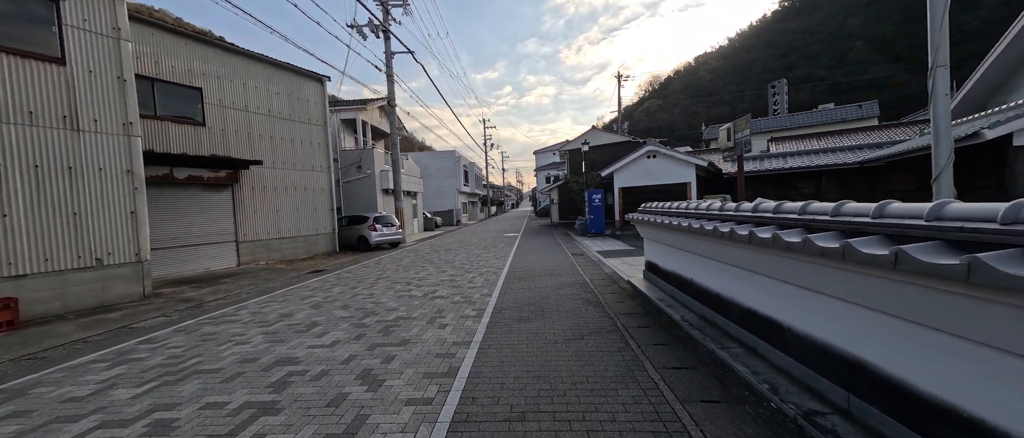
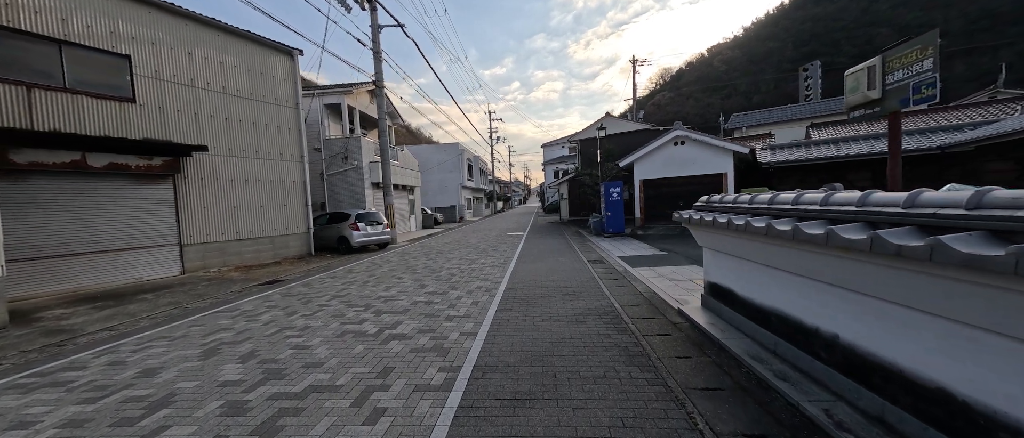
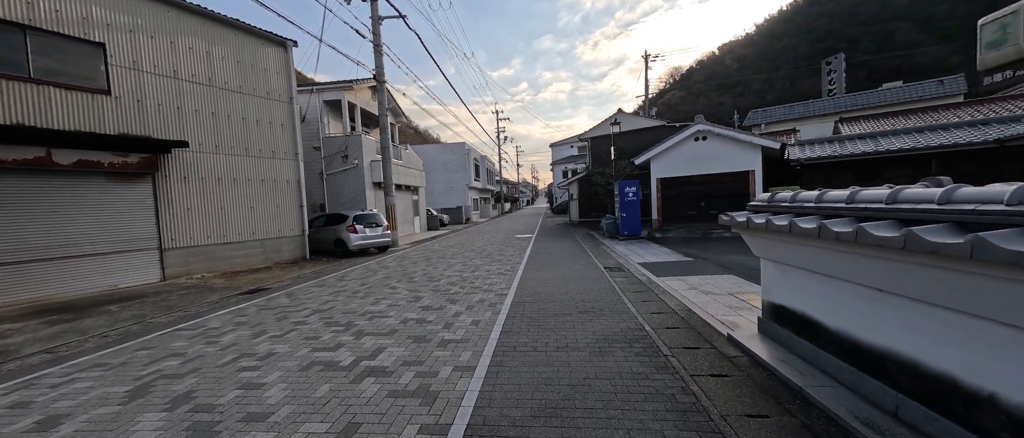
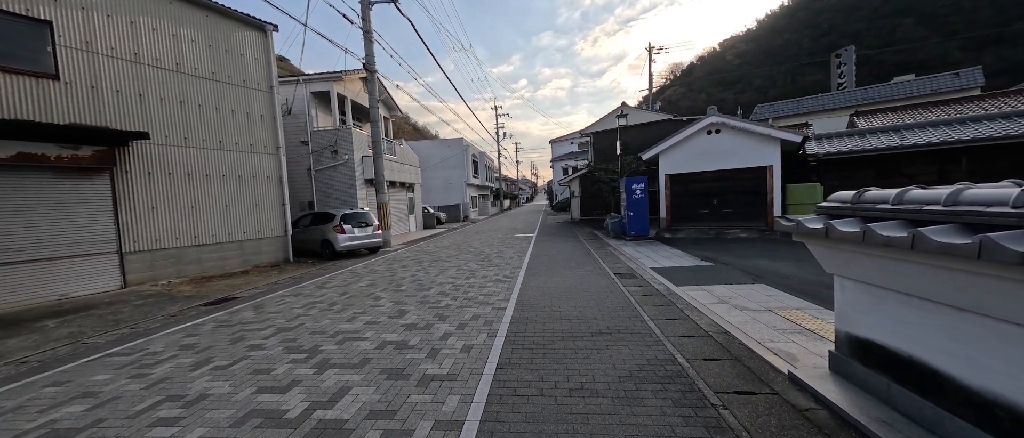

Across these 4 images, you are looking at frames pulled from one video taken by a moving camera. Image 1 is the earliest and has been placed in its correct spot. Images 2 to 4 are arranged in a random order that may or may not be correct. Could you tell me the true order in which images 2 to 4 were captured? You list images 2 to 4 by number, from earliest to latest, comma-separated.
2, 3, 4
